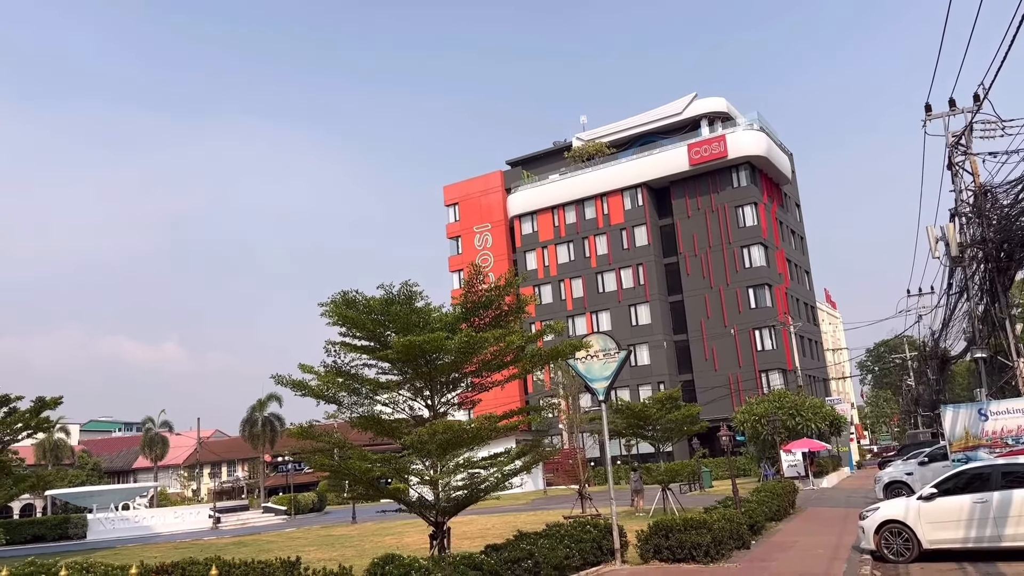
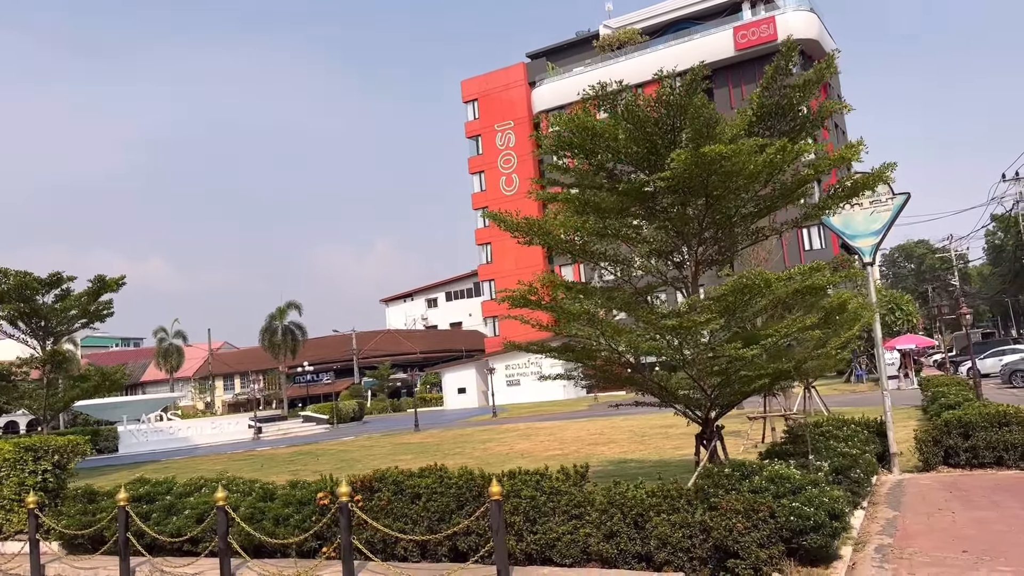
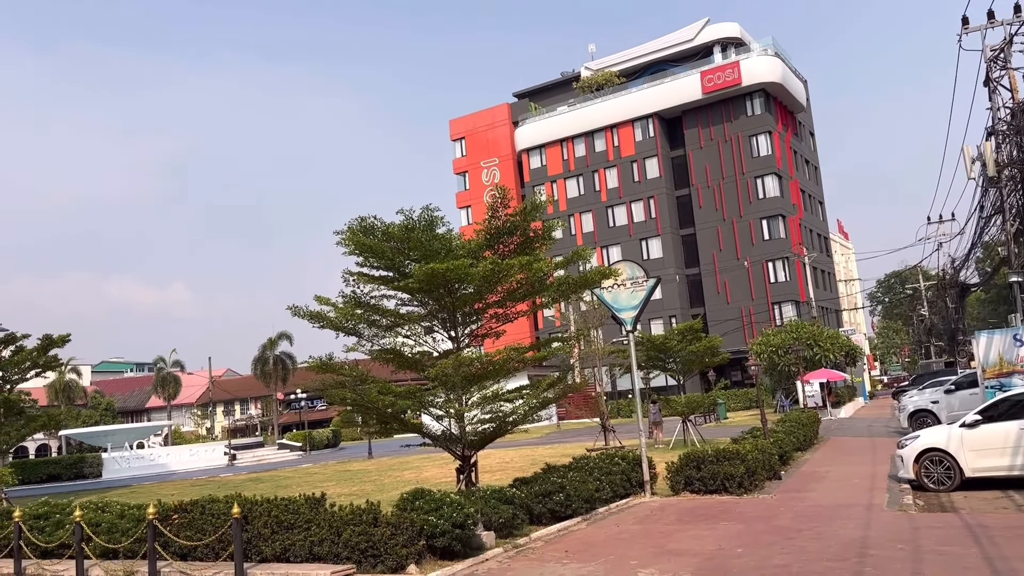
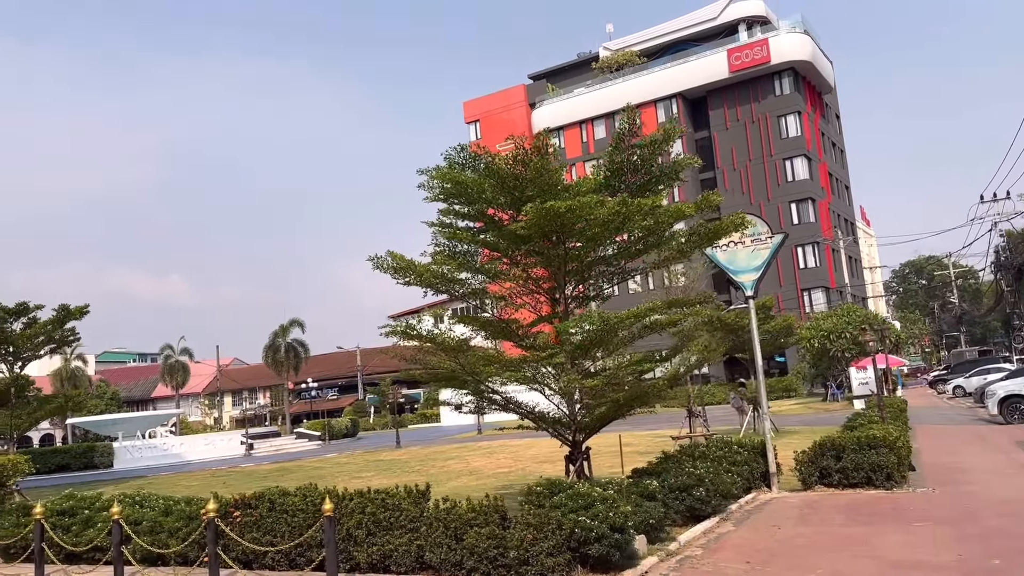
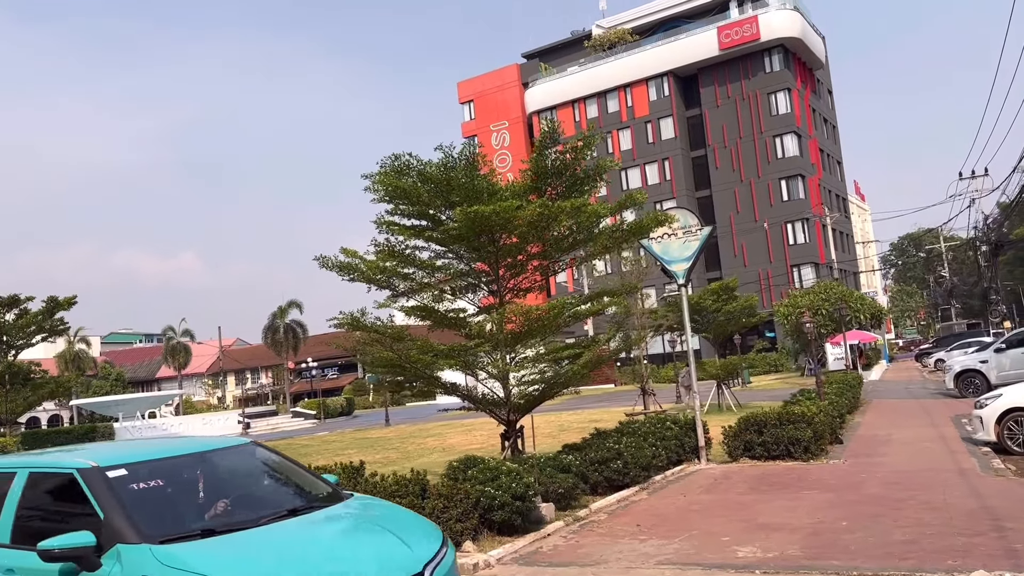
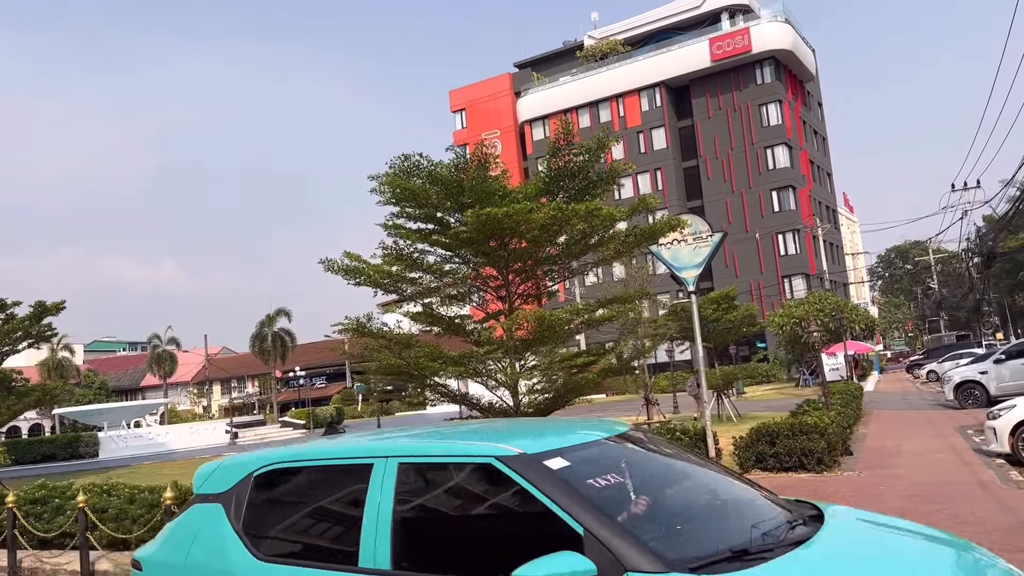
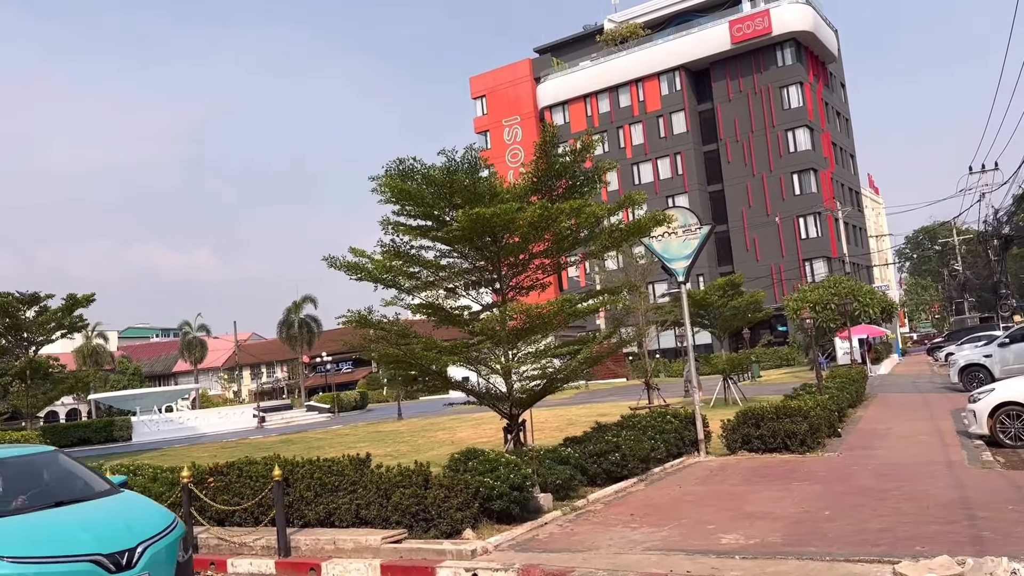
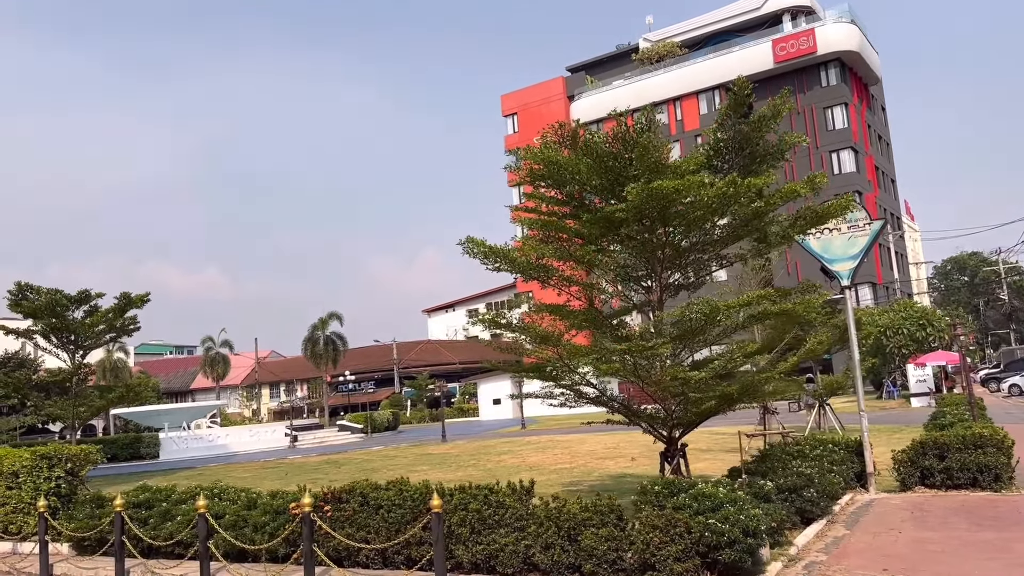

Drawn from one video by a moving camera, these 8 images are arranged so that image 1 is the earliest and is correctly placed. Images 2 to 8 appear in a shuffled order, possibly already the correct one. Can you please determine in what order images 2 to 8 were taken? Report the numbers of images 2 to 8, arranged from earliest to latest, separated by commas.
3, 7, 5, 6, 4, 8, 2
